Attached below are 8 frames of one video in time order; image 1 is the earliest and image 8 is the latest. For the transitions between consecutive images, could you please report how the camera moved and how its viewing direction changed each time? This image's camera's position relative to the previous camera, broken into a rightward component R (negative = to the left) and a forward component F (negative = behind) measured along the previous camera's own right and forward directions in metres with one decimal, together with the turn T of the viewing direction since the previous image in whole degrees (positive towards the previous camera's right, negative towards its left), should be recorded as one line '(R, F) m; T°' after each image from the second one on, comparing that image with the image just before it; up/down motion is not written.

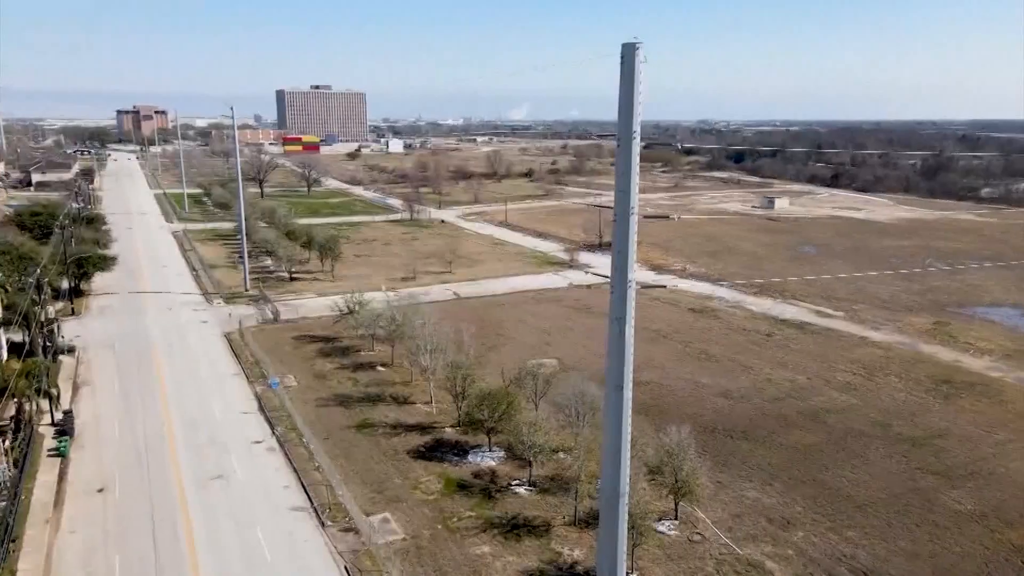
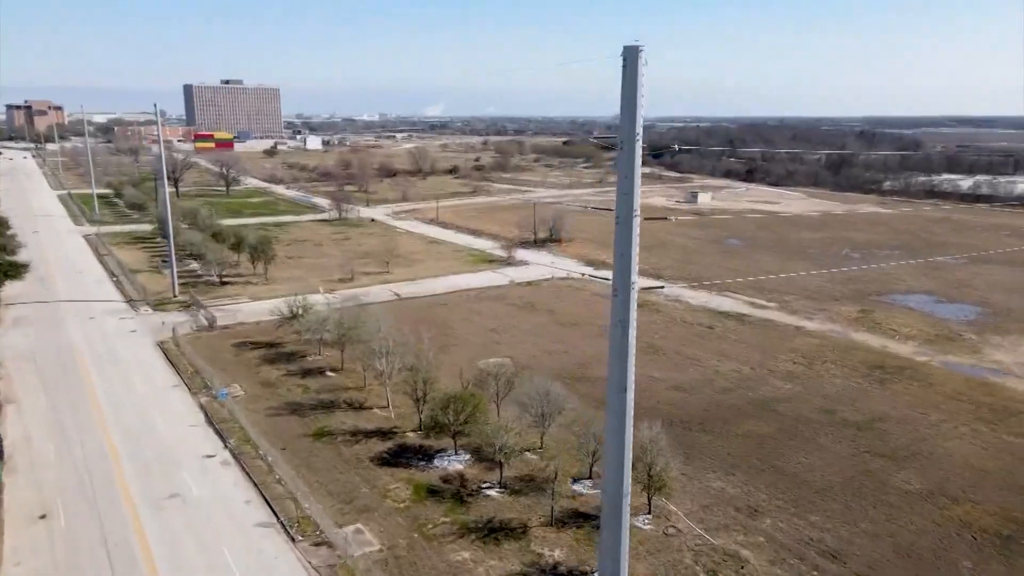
(-0.6, +0.1) m; +6°
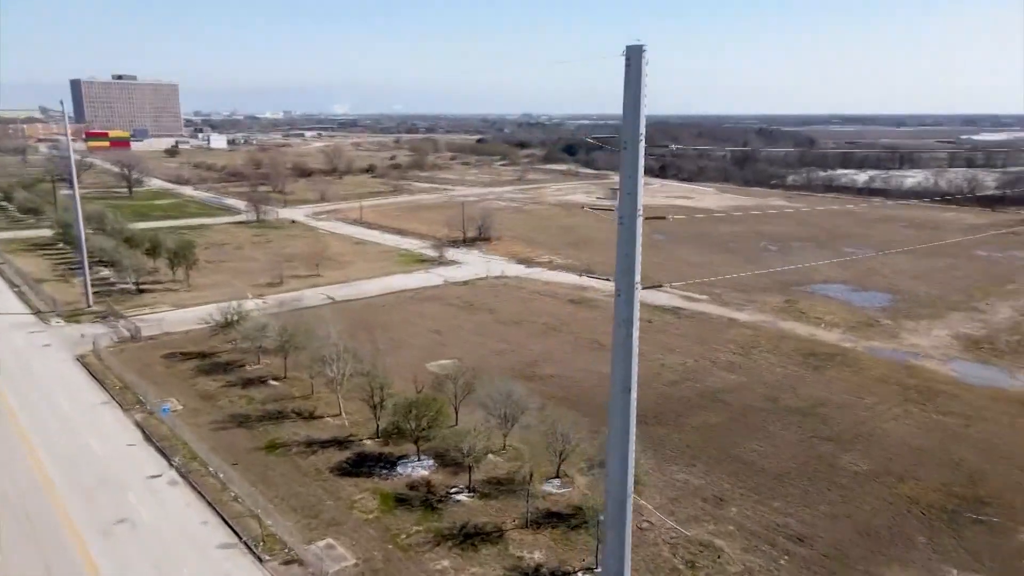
(-0.7, +0.2) m; +7°
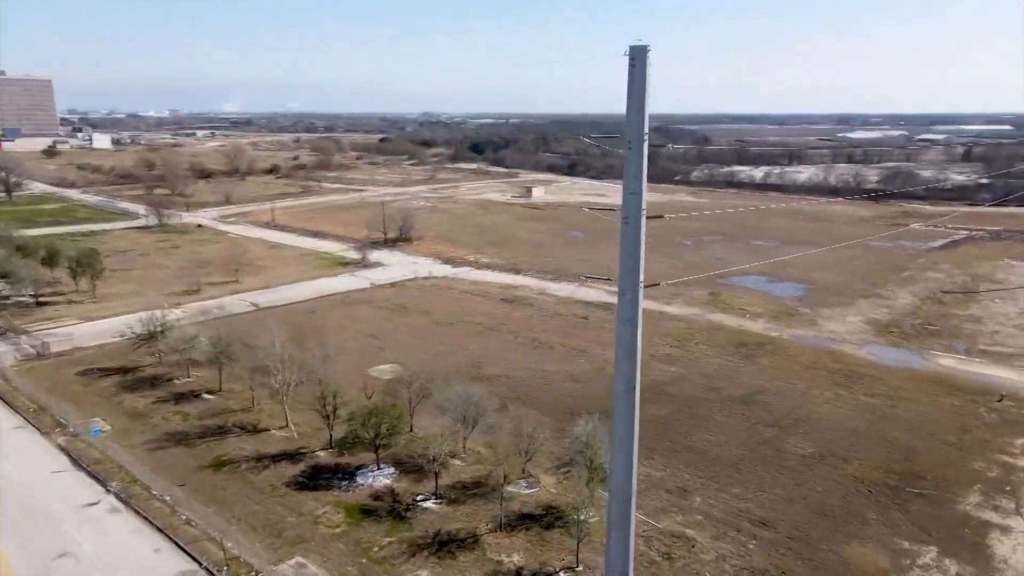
(-0.7, +0.1) m; +7°
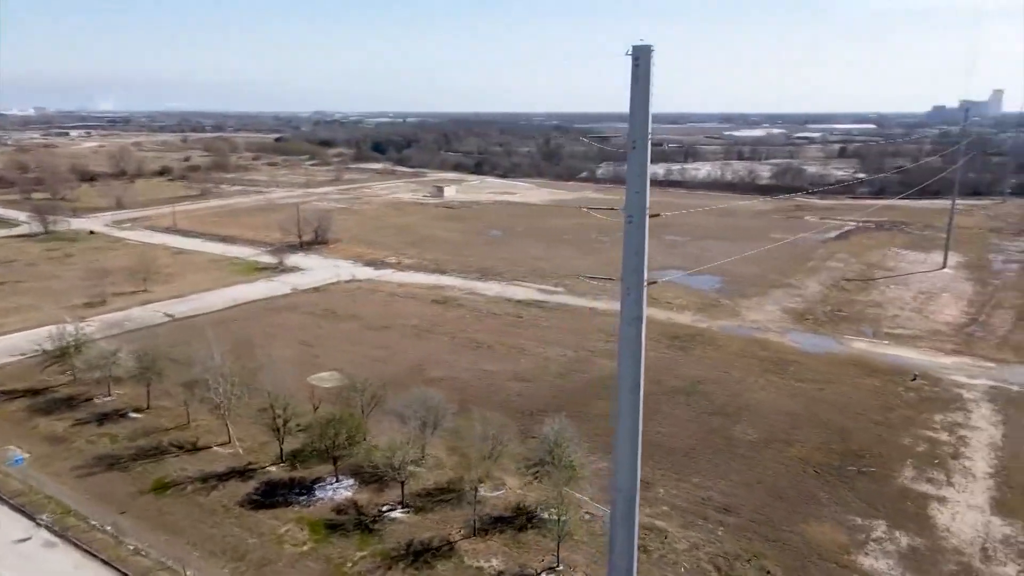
(-0.8, +0.1) m; +7°
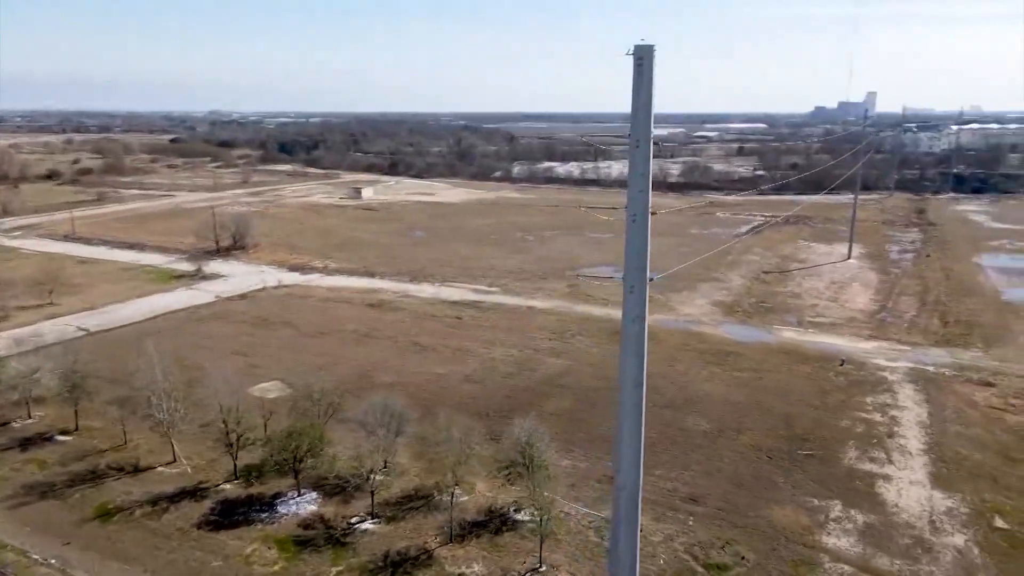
(-0.7, +0.1) m; +7°
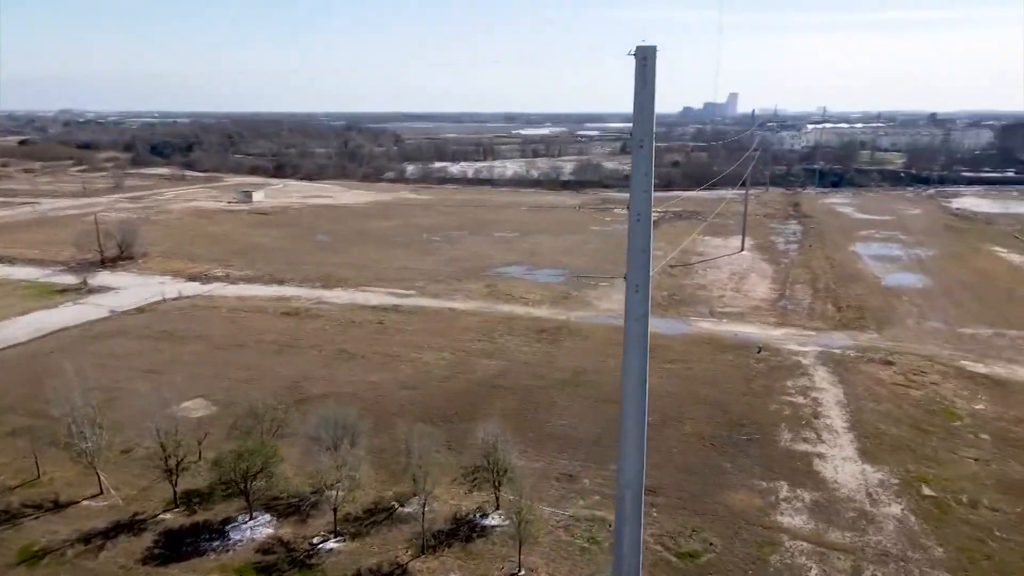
(-0.9, +0.2) m; +9°
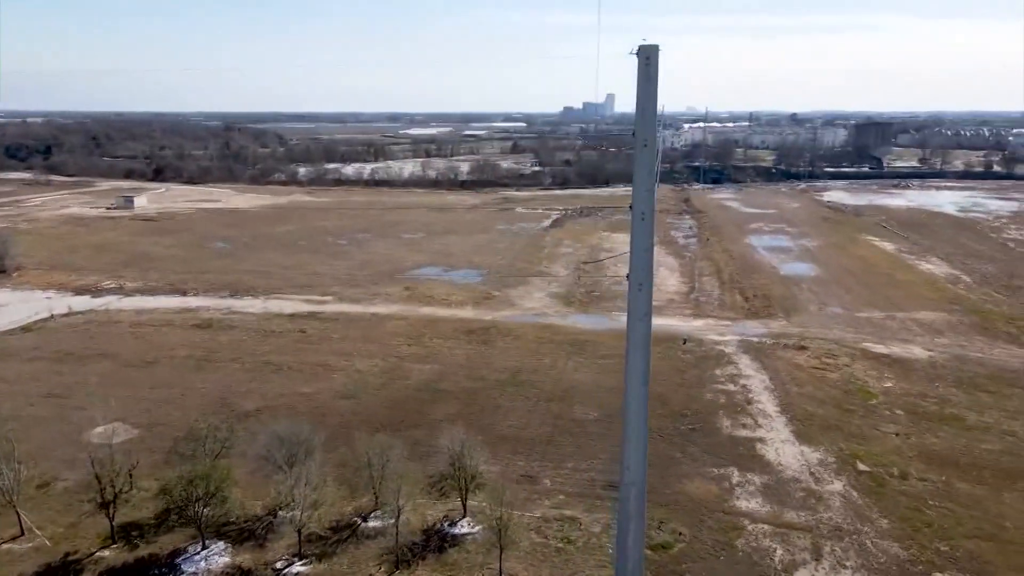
(-0.9, +0.2) m; +8°
